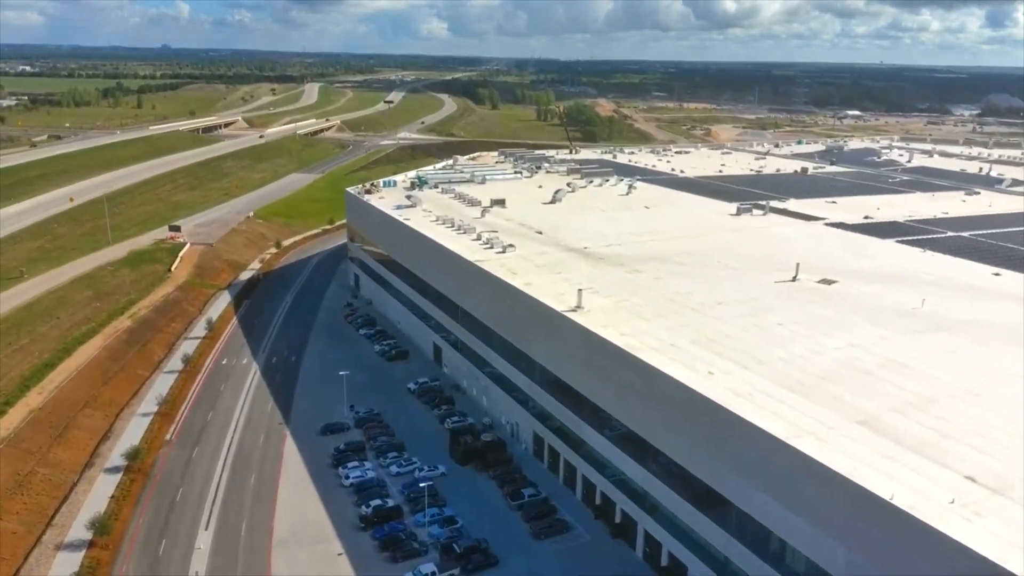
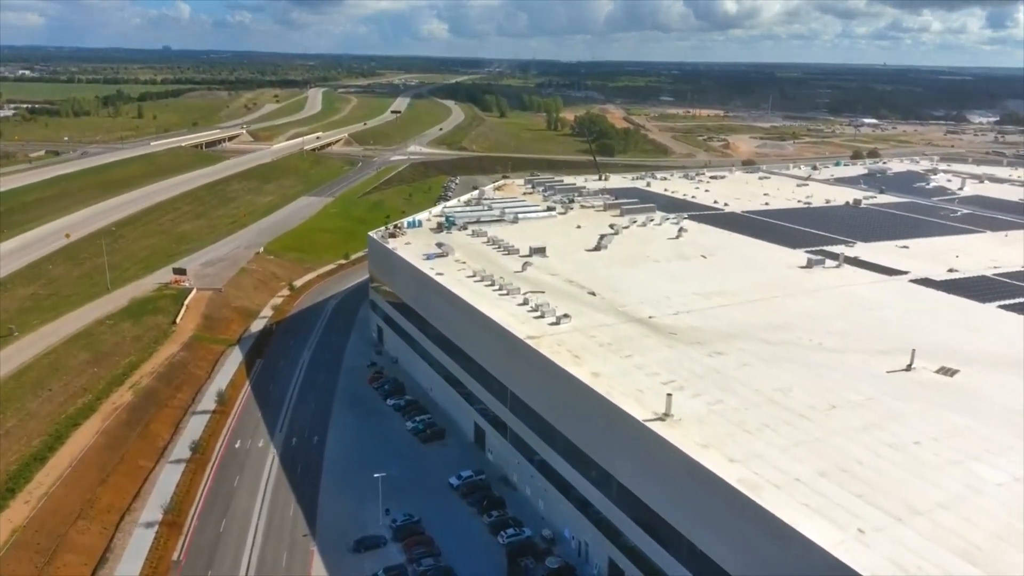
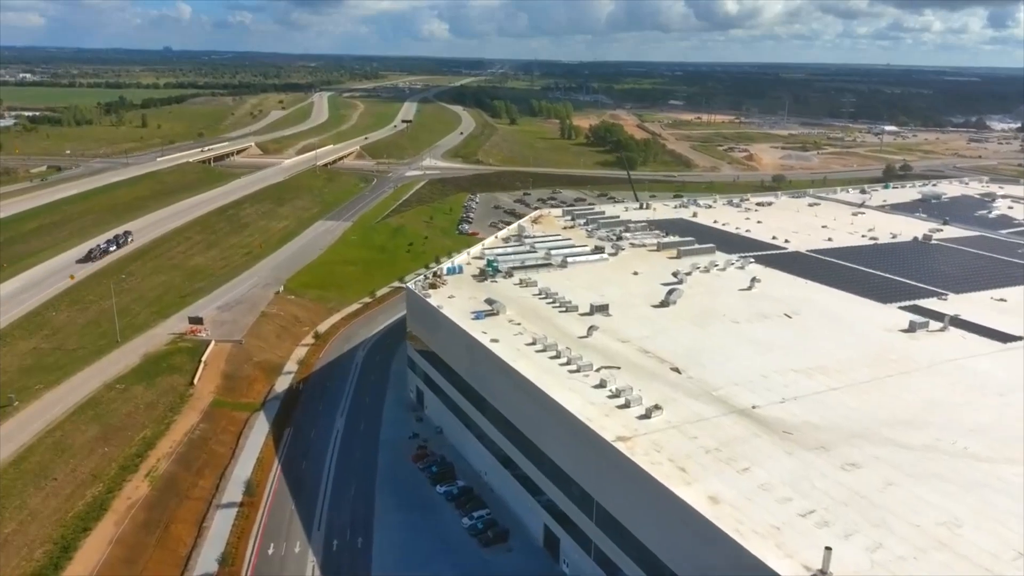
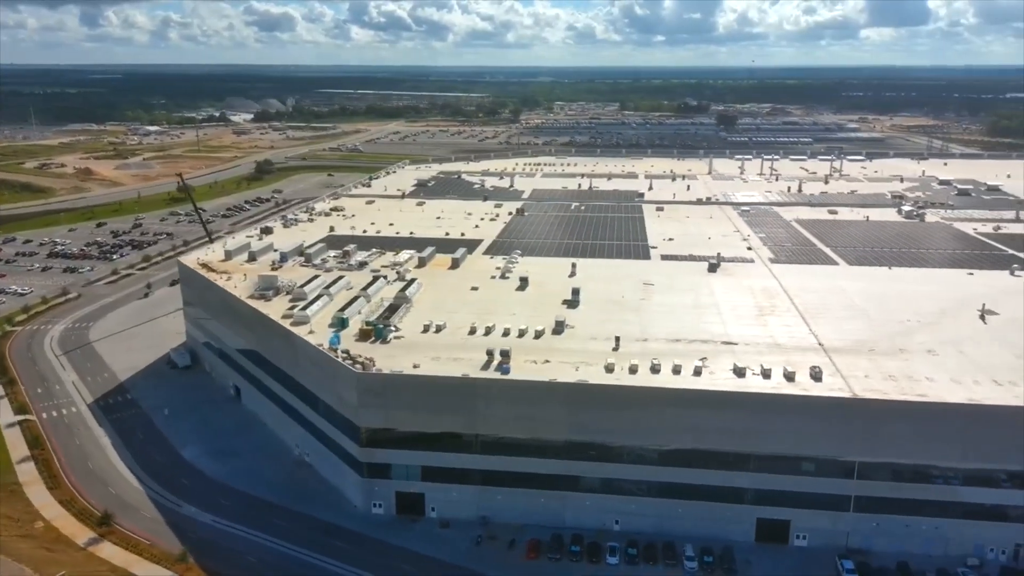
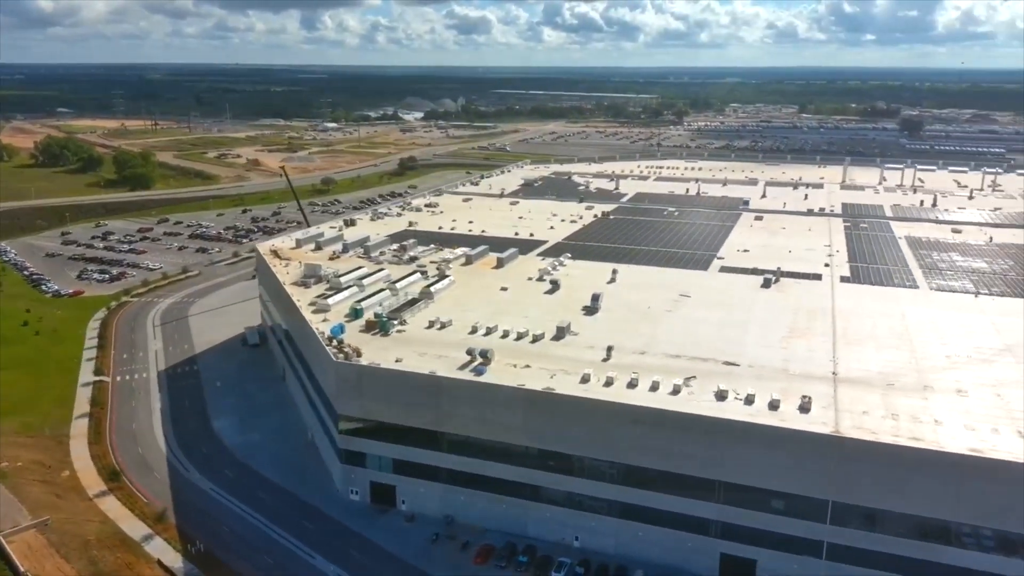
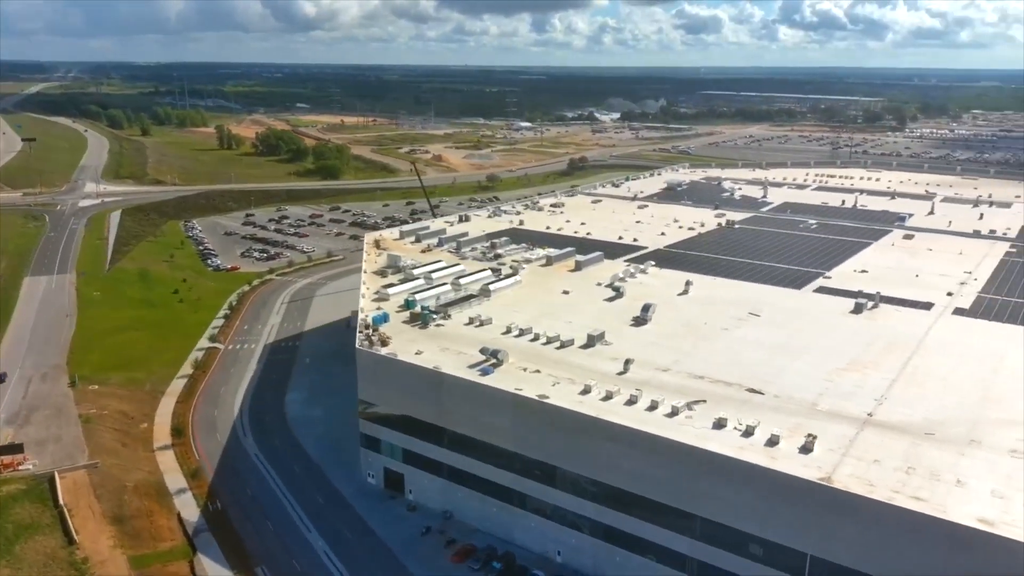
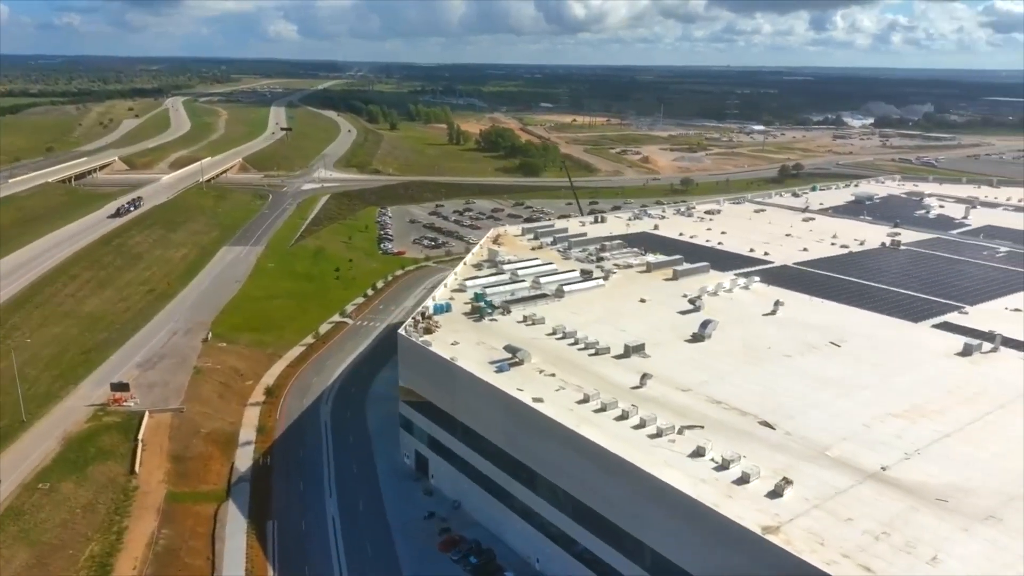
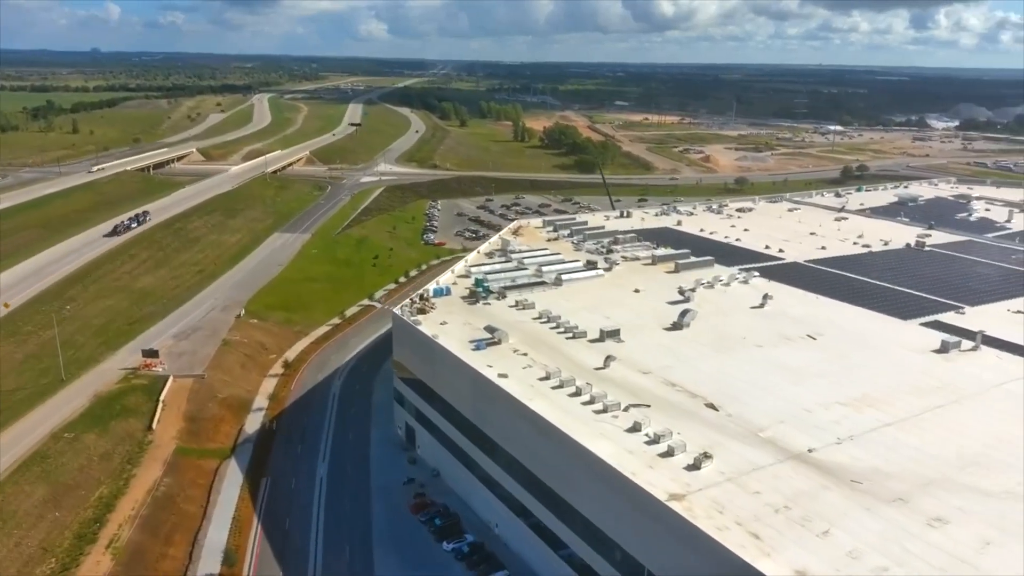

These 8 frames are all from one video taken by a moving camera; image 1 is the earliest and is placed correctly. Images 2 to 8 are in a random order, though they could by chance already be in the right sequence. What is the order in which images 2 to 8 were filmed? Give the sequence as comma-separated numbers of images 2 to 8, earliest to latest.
2, 3, 8, 7, 6, 5, 4
